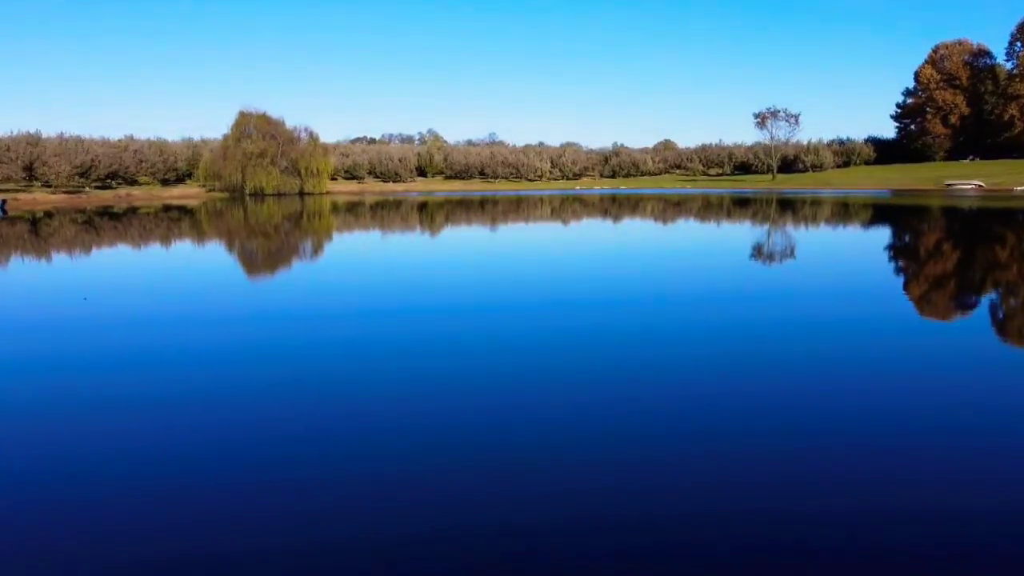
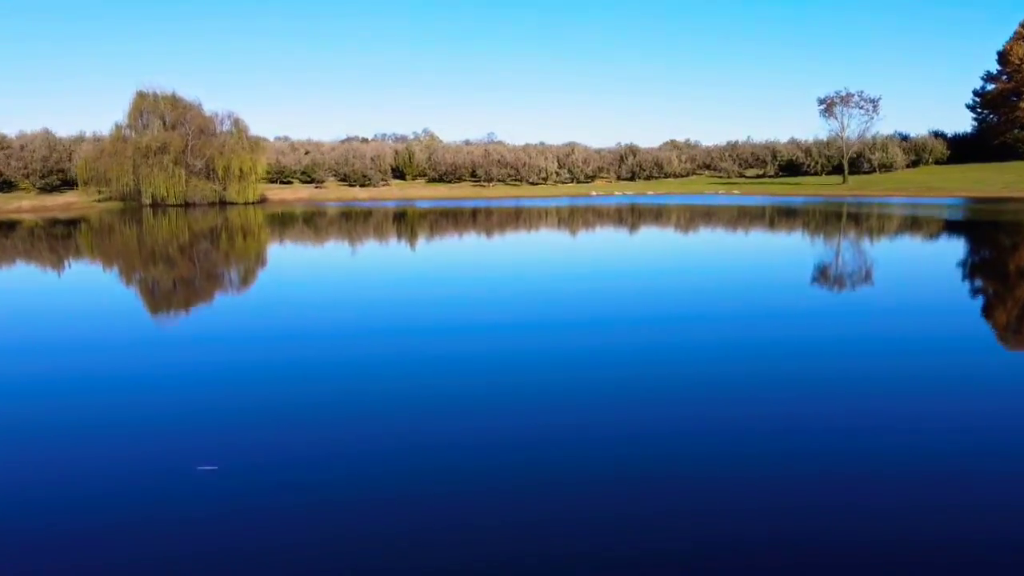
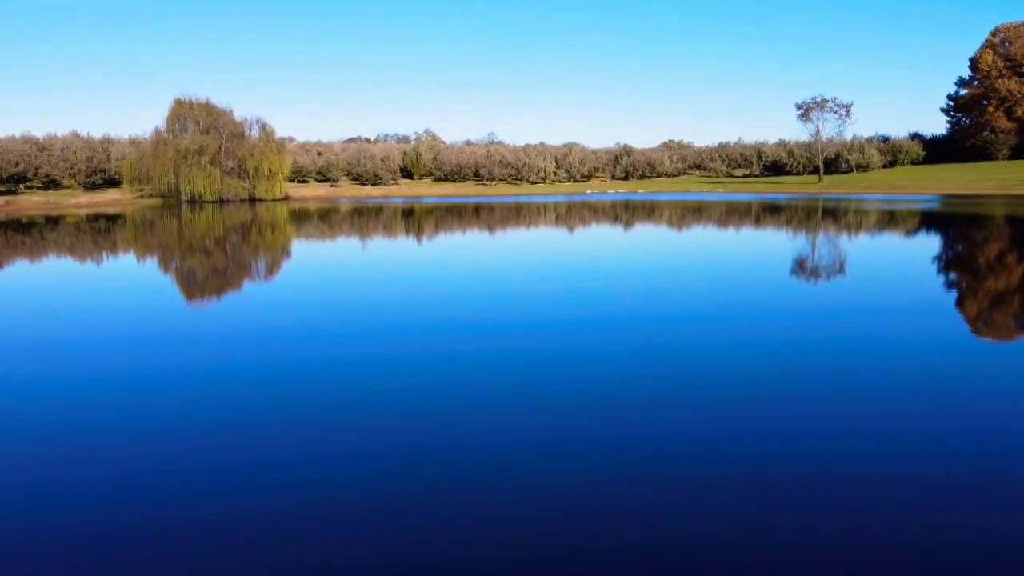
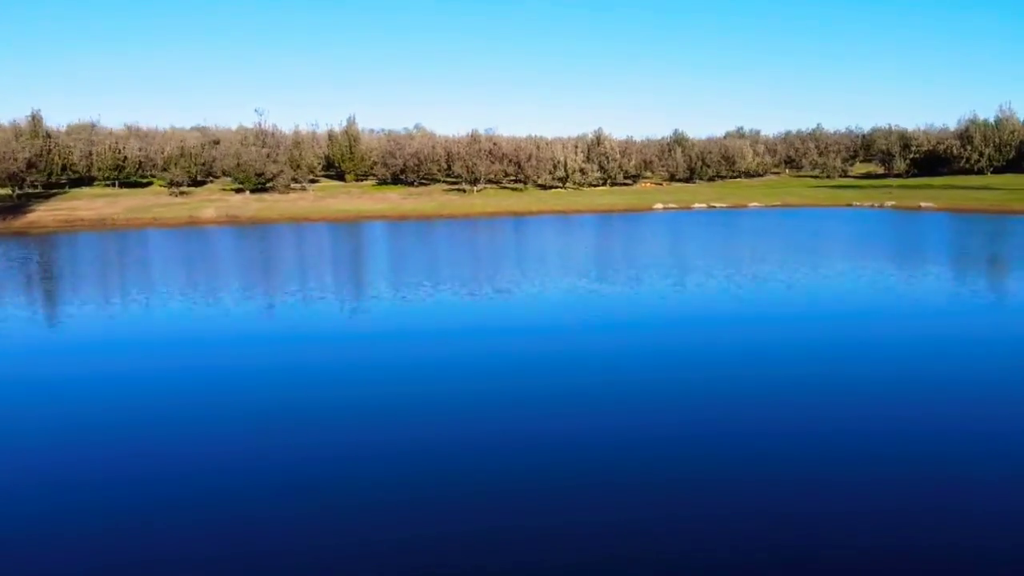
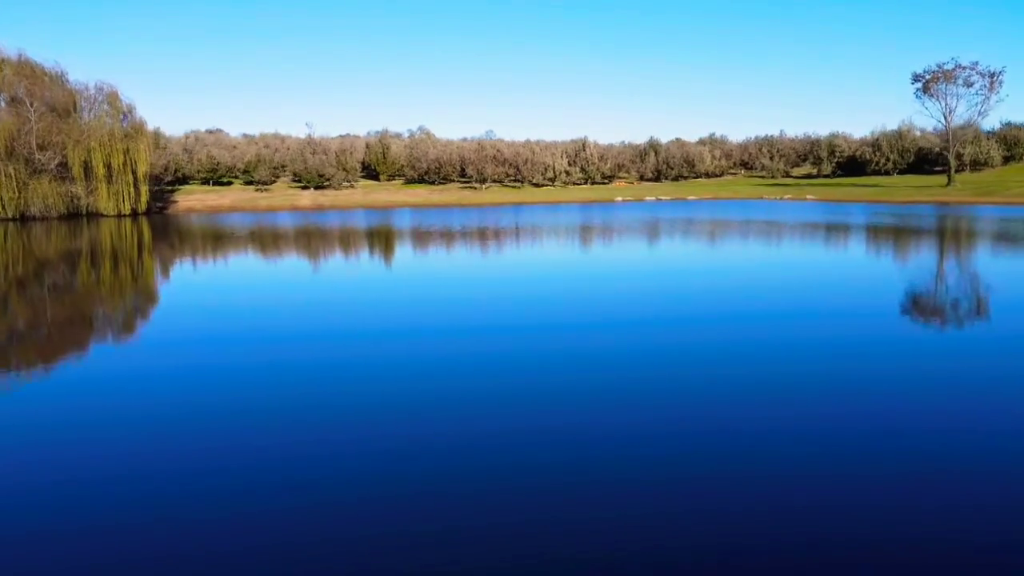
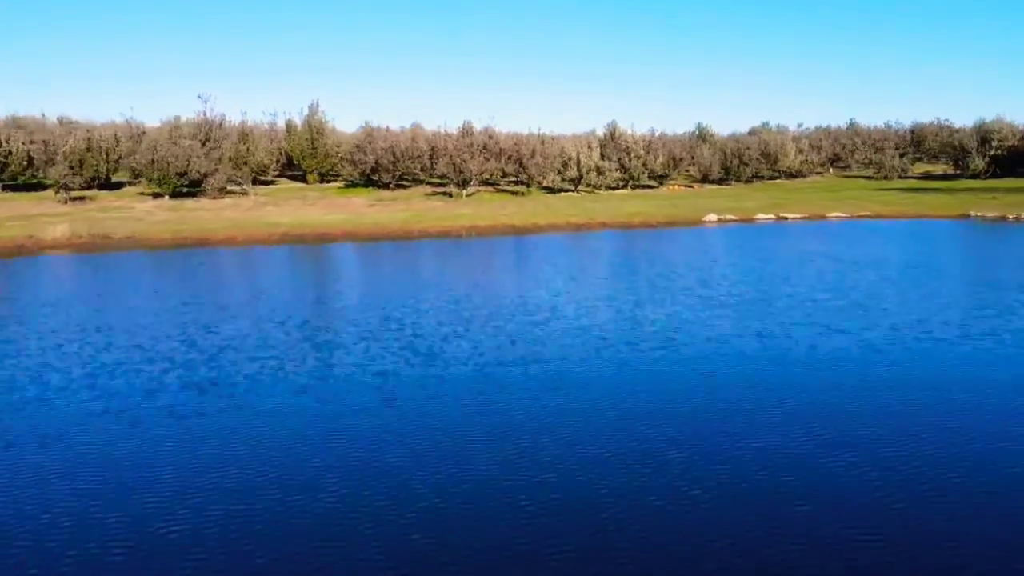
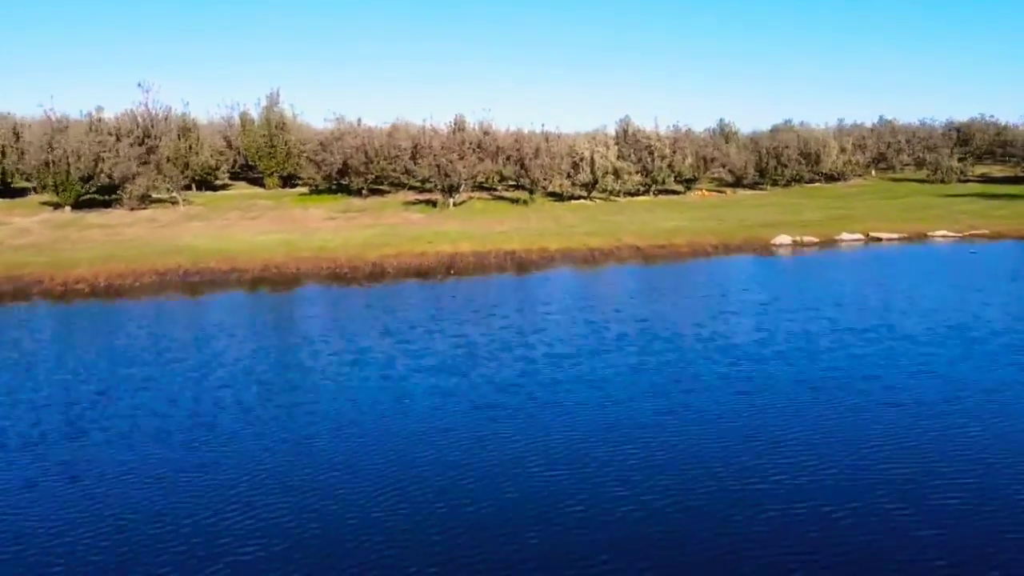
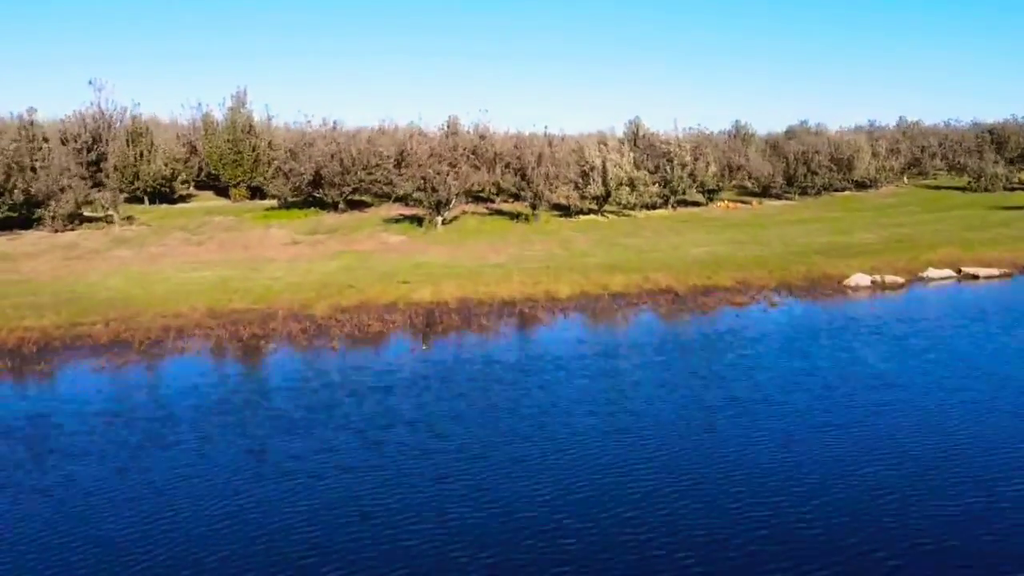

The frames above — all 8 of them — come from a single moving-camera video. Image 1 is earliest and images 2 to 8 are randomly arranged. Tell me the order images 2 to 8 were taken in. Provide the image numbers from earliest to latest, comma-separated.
3, 2, 5, 4, 6, 7, 8
